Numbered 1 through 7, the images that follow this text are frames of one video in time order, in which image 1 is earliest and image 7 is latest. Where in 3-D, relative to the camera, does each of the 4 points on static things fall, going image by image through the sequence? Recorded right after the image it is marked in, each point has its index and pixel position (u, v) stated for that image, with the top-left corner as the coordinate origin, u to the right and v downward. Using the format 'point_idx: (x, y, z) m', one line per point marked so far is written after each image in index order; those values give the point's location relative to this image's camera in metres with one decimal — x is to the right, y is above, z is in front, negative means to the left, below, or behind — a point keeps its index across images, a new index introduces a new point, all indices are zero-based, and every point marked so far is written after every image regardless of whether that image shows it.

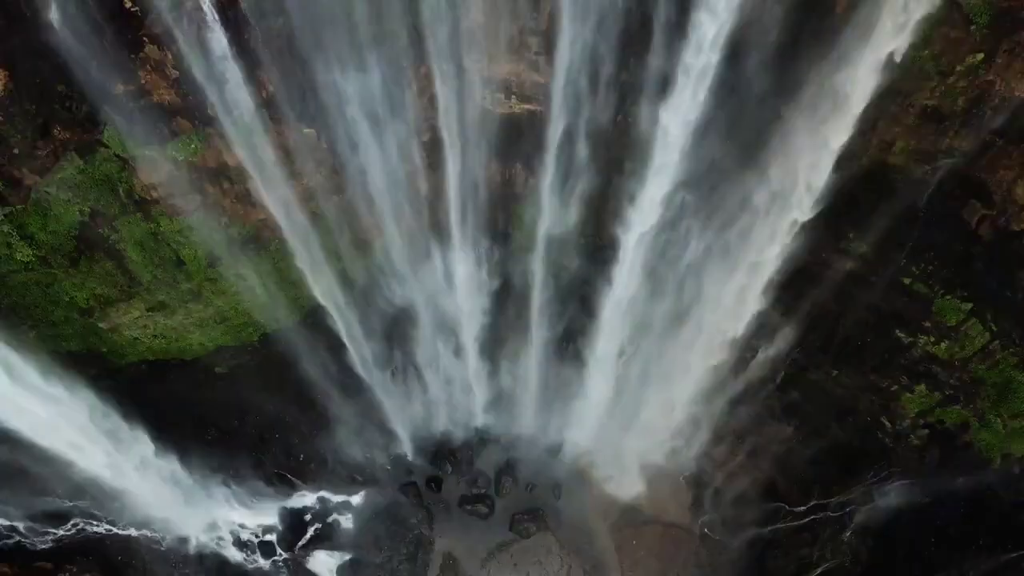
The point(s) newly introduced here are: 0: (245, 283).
0: (-4.6, +0.1, +11.7) m
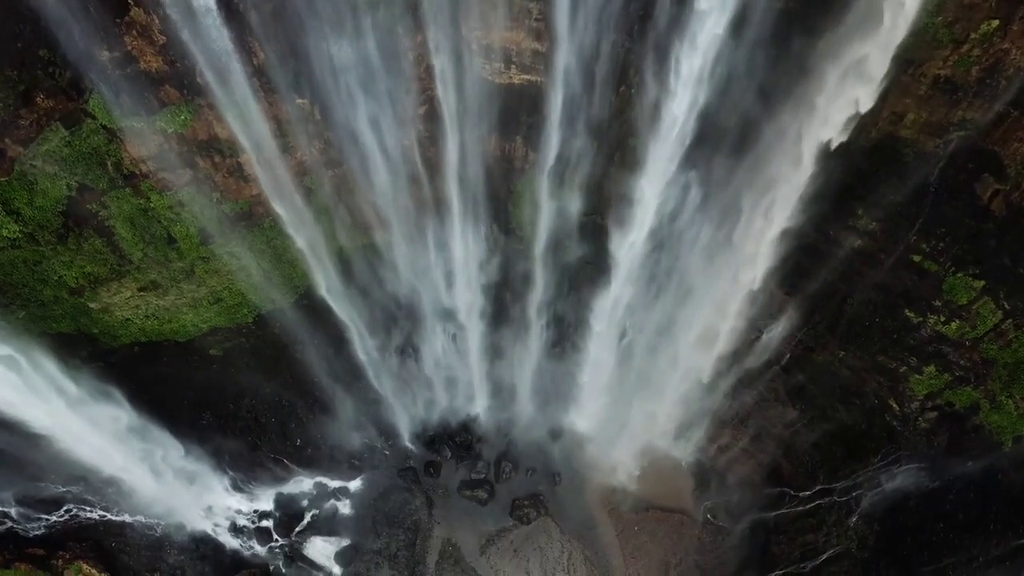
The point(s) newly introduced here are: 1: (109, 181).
0: (-4.6, +0.5, +11.4) m
1: (-5.8, +1.5, +9.8) m
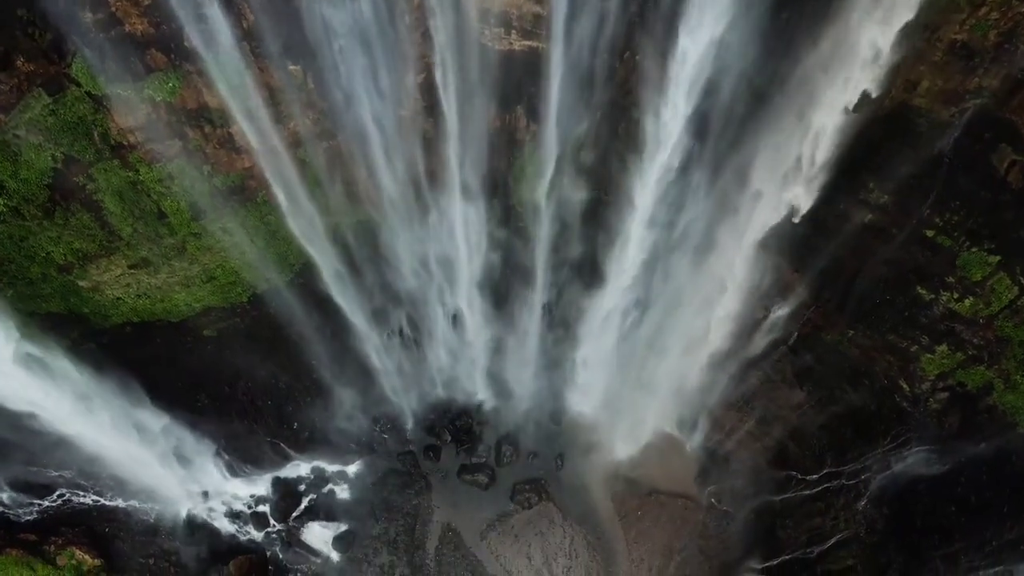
0: (-4.6, +0.8, +11.1) m
1: (-5.8, +1.9, +9.5) m
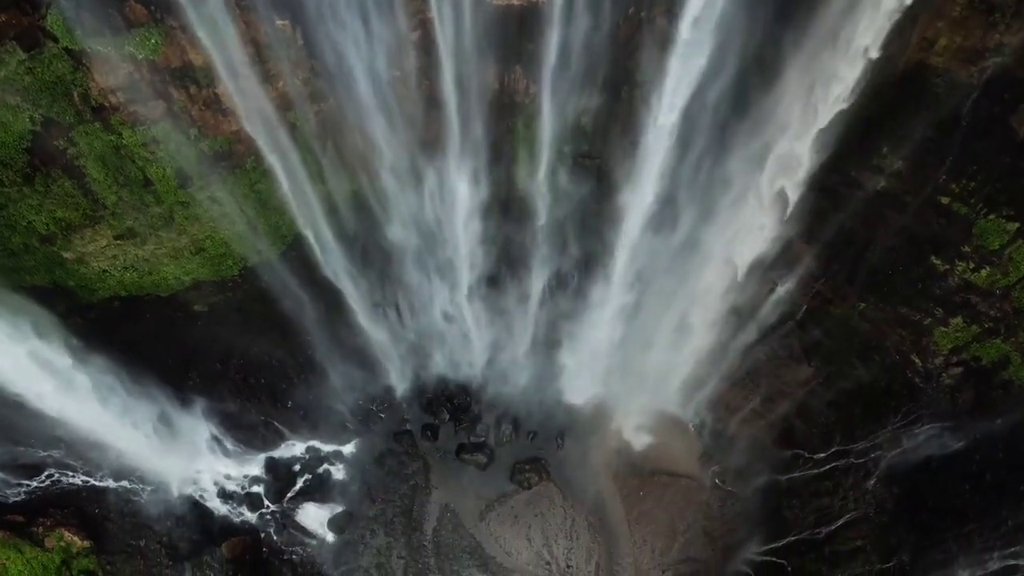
0: (-4.6, +1.3, +10.7) m
1: (-5.8, +2.3, +9.1) m
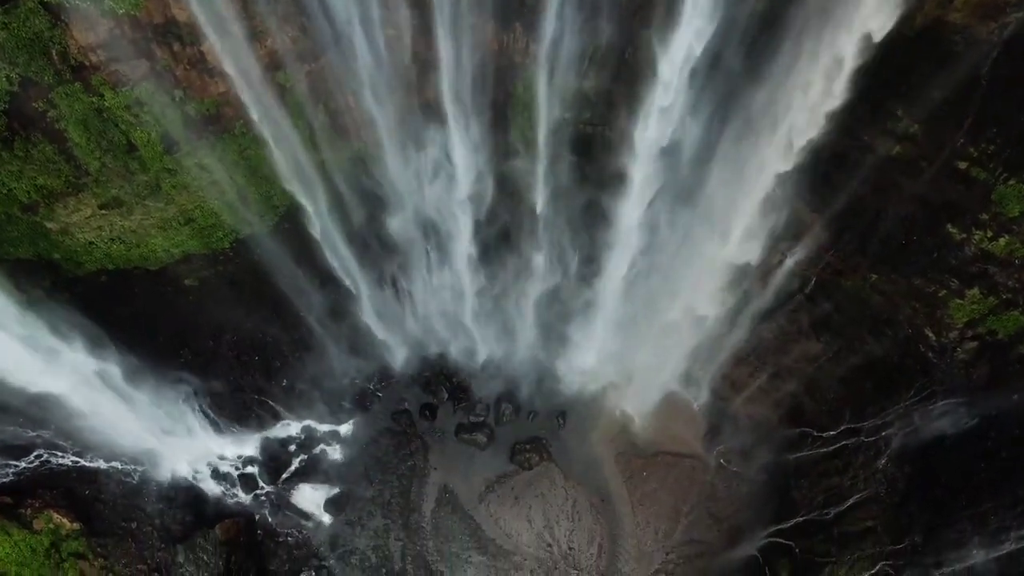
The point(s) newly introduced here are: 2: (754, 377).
0: (-4.6, +1.7, +10.4) m
1: (-5.8, +2.7, +8.7) m
2: (+4.4, -1.6, +12.5) m
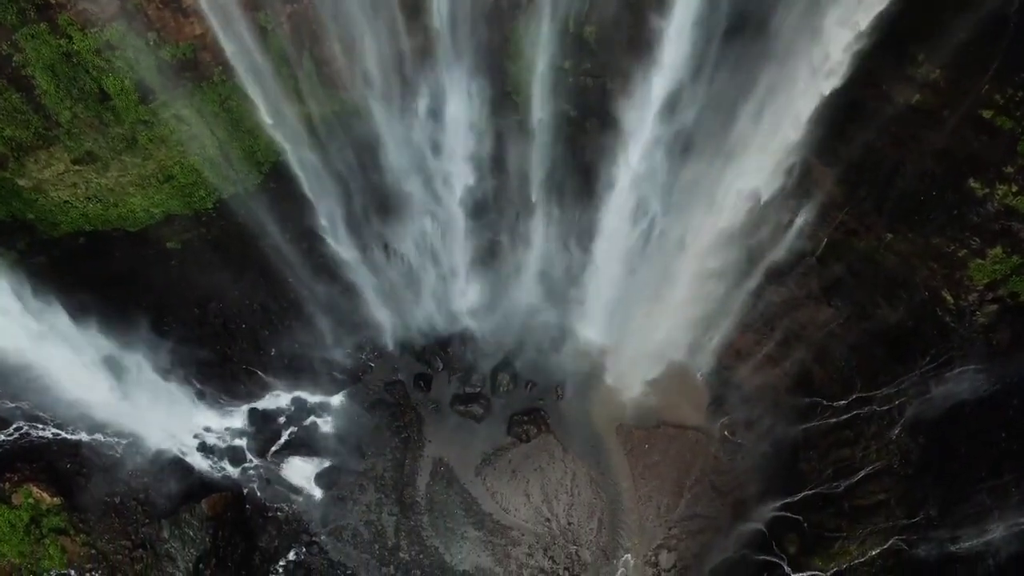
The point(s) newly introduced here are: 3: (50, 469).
0: (-4.6, +2.3, +9.8) m
1: (-5.9, +3.3, +8.2) m
2: (+4.4, -1.0, +12.0) m
3: (-7.6, -2.9, +11.3) m
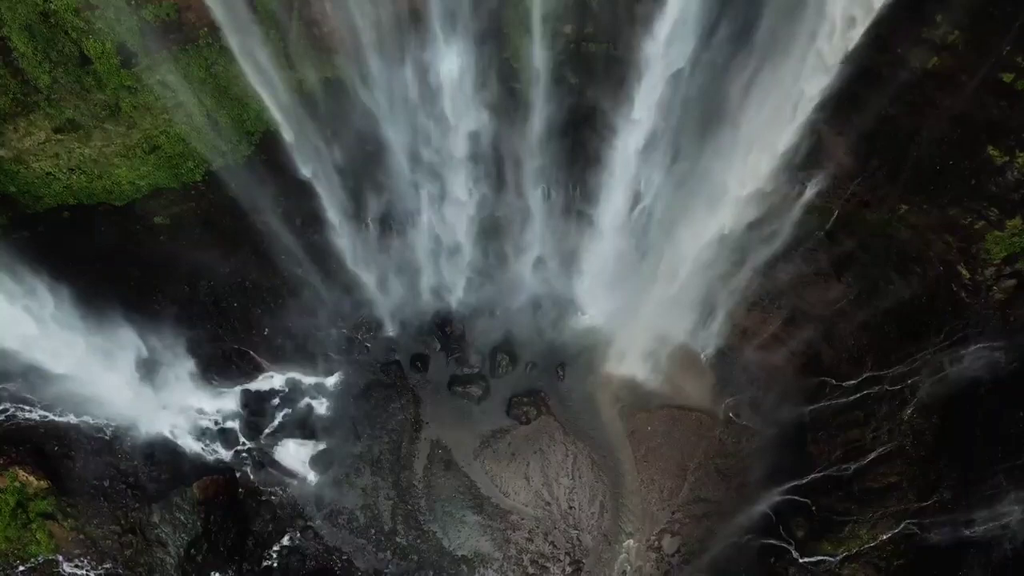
0: (-4.7, +2.6, +9.5) m
1: (-5.9, +3.6, +7.8) m
2: (+4.4, -0.6, +11.6) m
3: (-7.7, -2.6, +10.9) m
